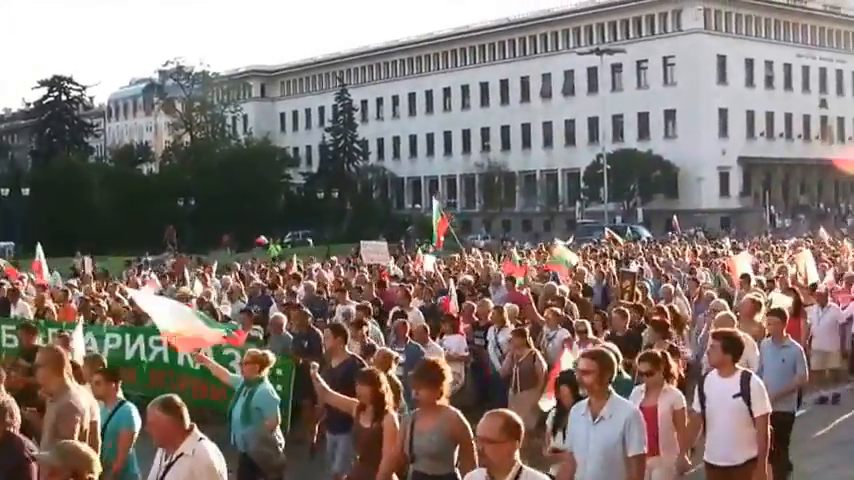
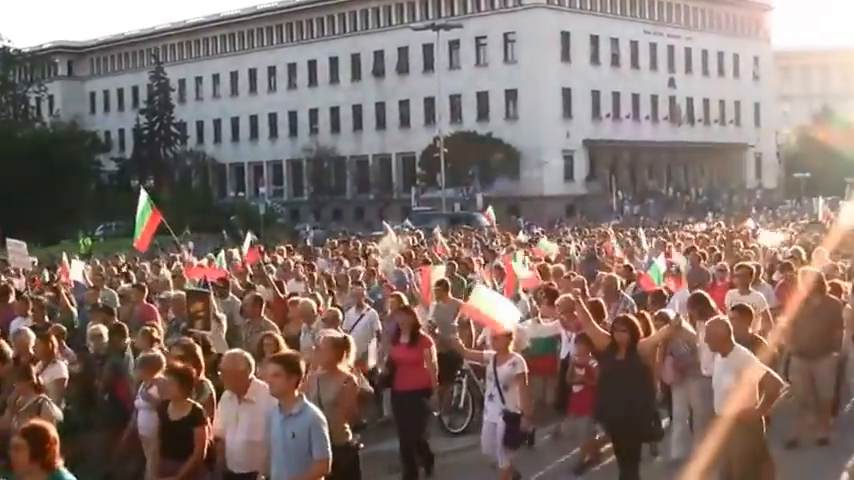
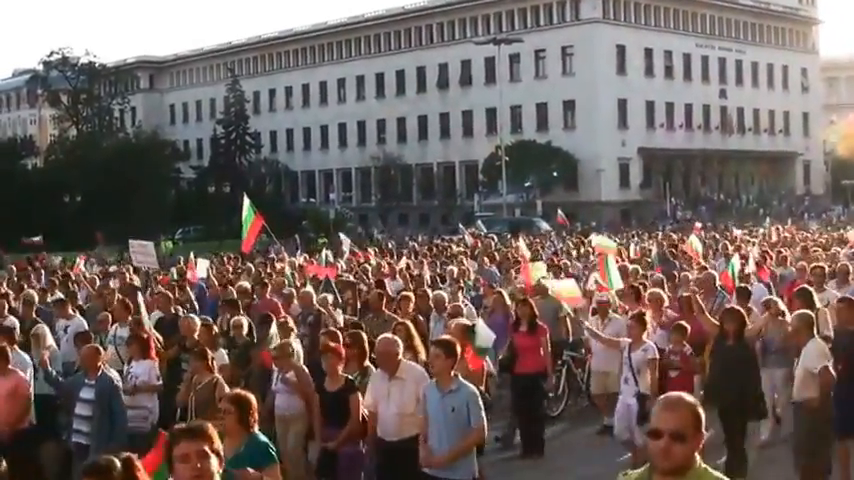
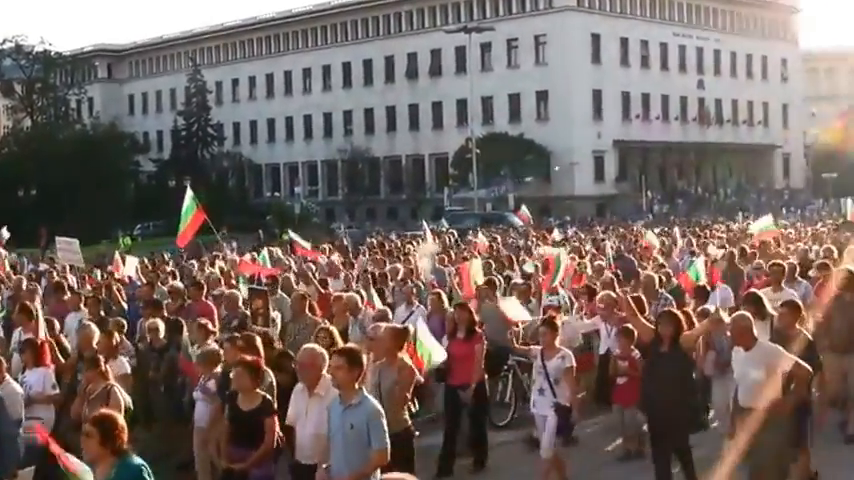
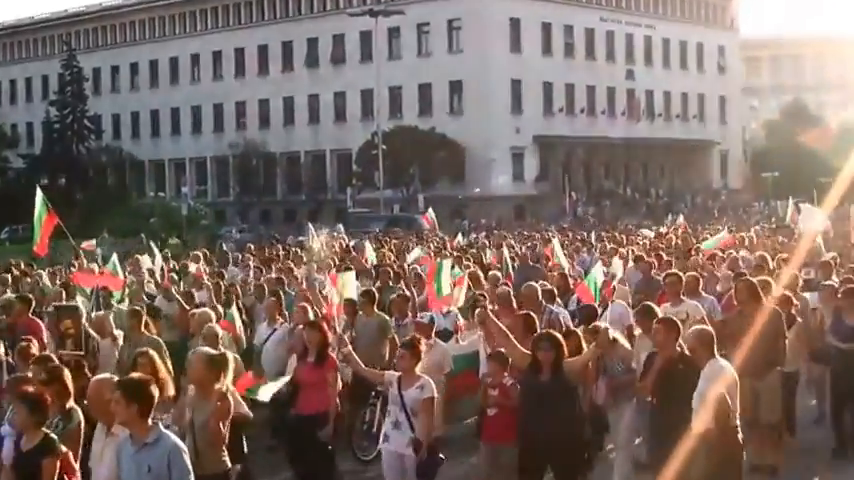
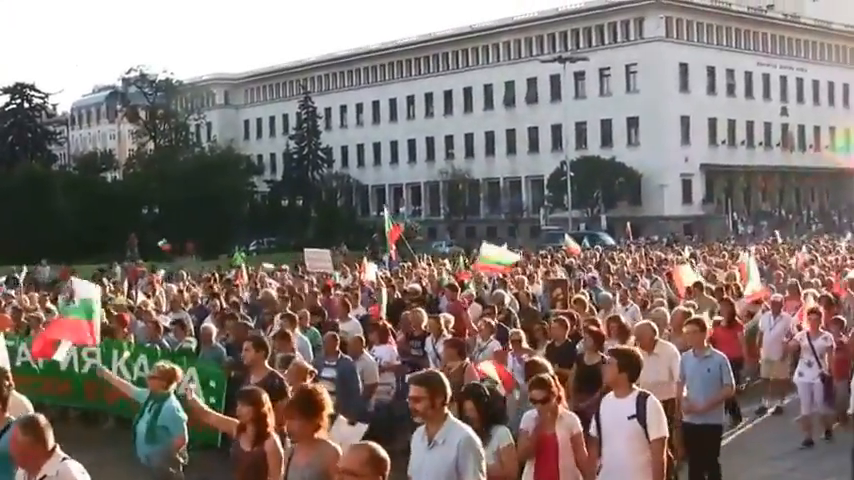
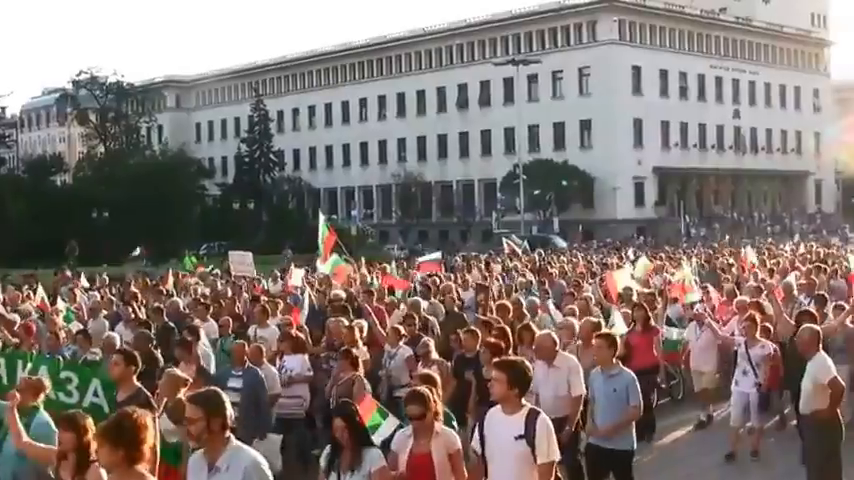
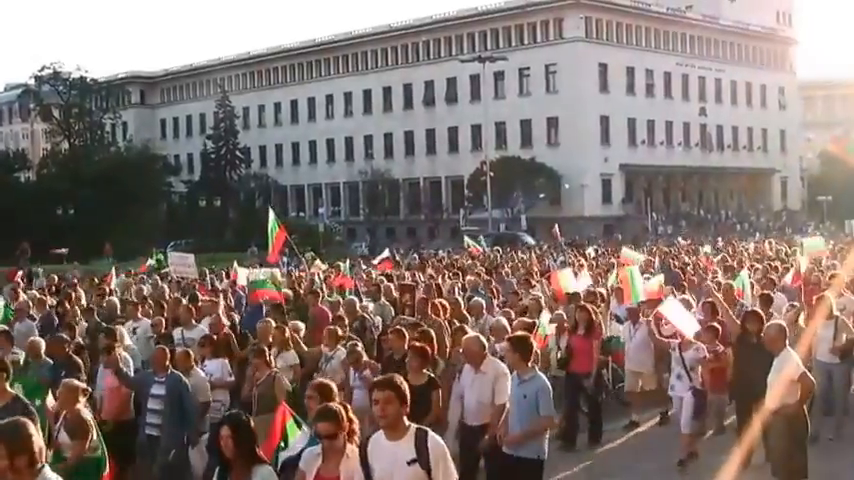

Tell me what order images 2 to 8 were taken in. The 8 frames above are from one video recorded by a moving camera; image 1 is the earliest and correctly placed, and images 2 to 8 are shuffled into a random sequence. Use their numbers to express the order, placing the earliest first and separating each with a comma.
6, 7, 8, 3, 4, 2, 5
